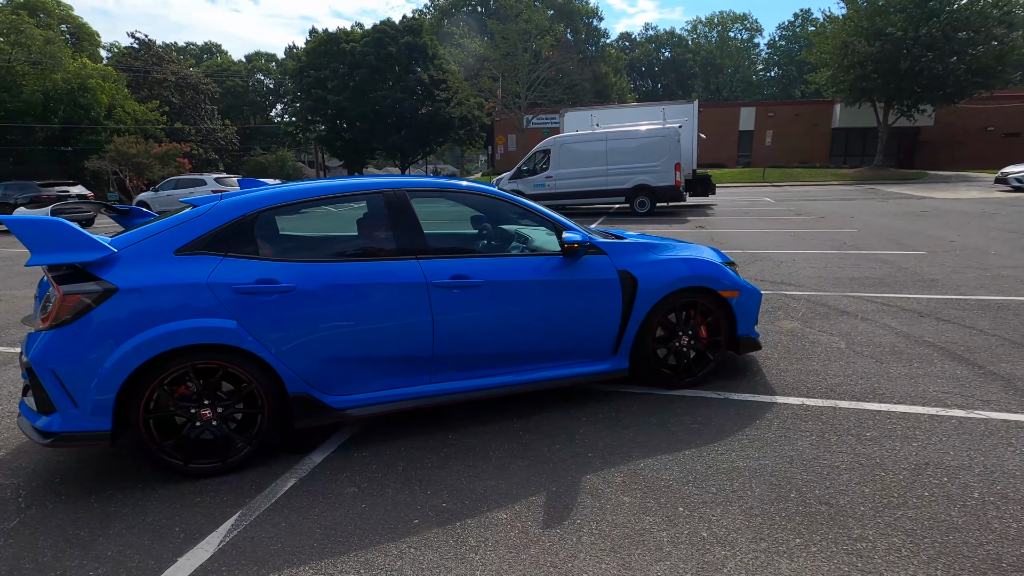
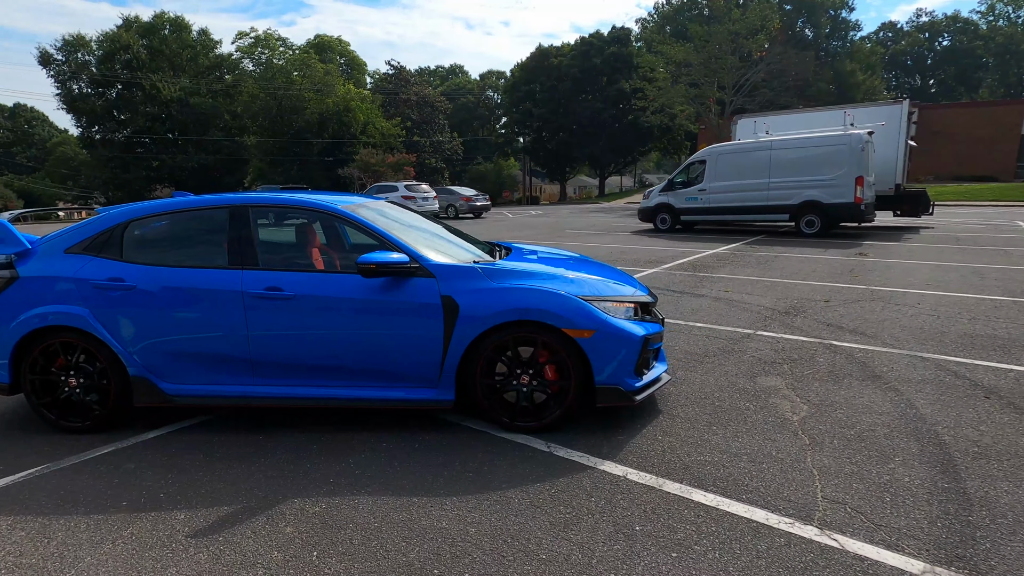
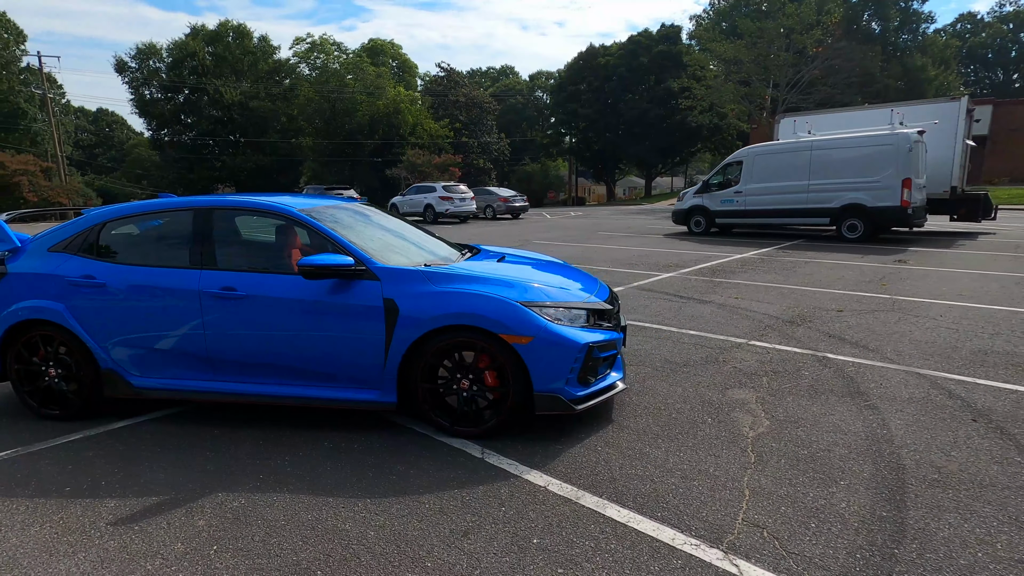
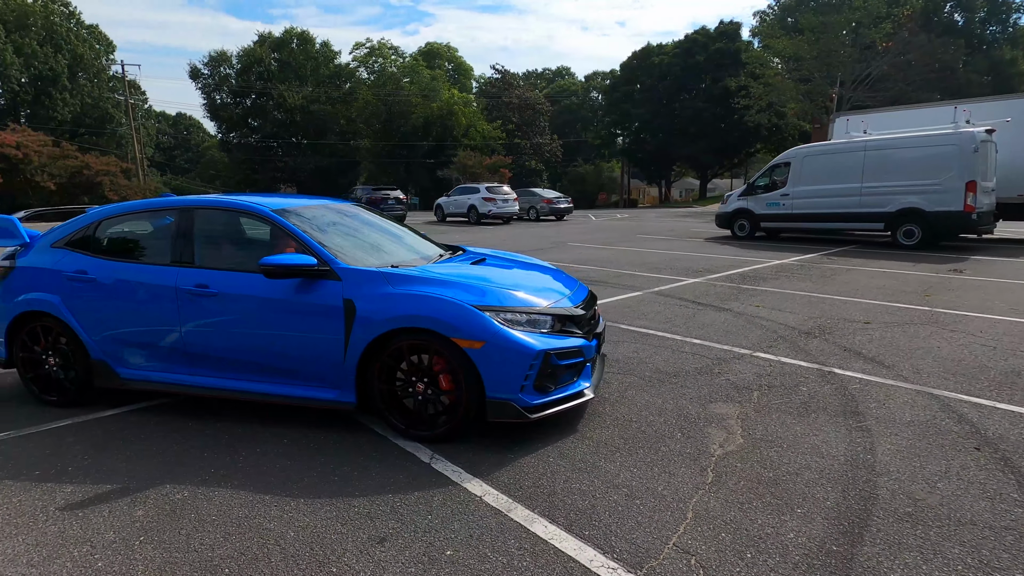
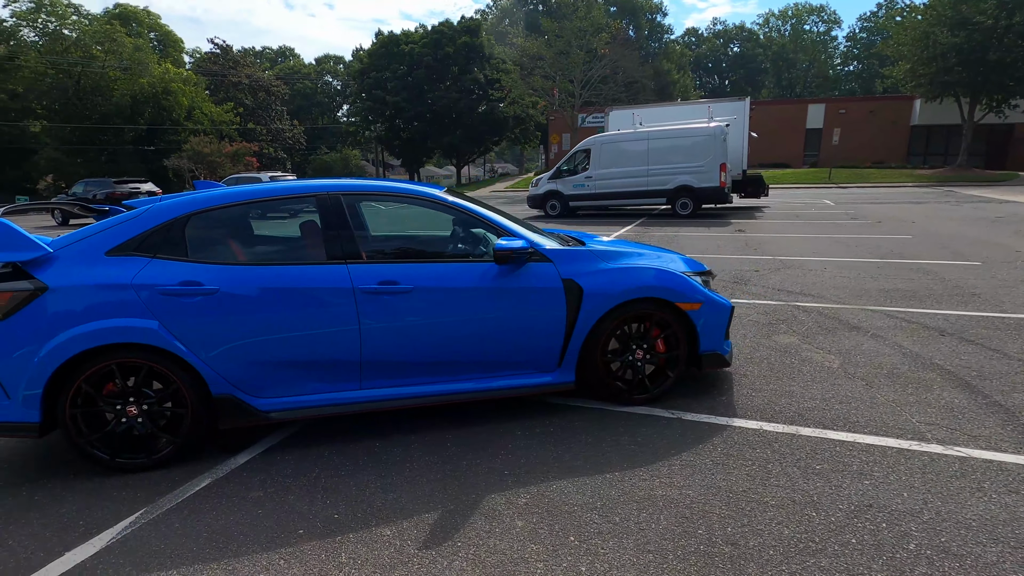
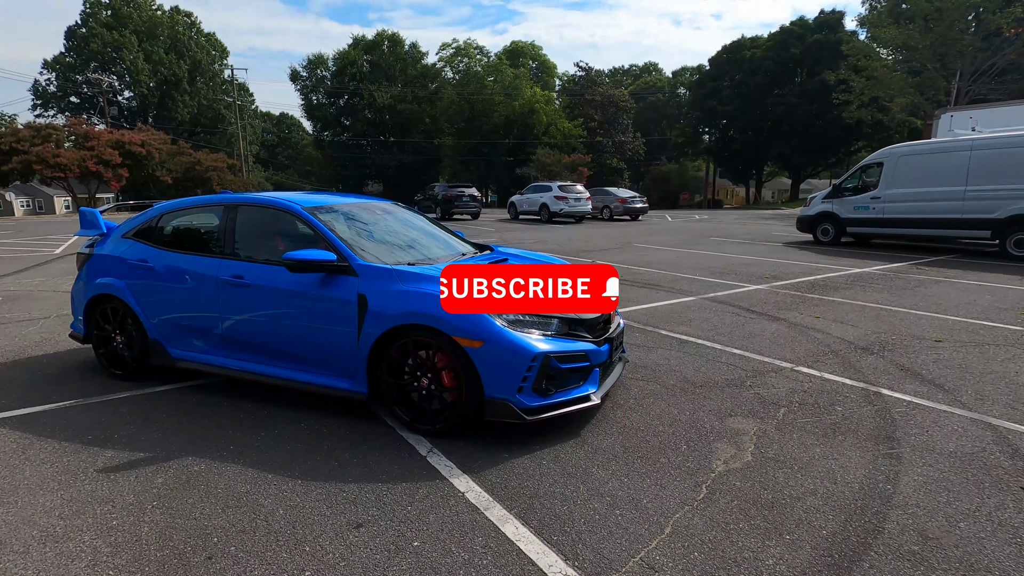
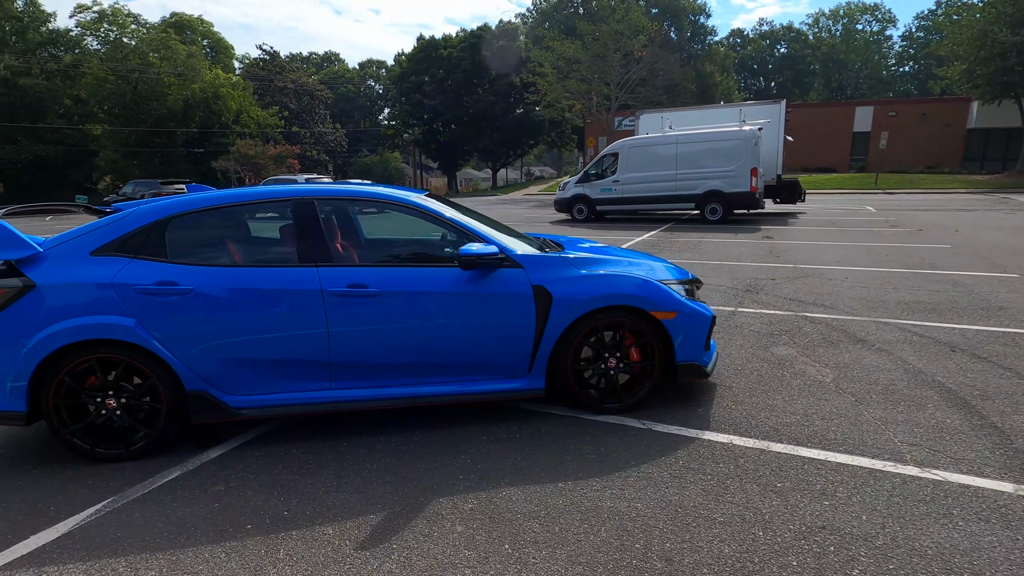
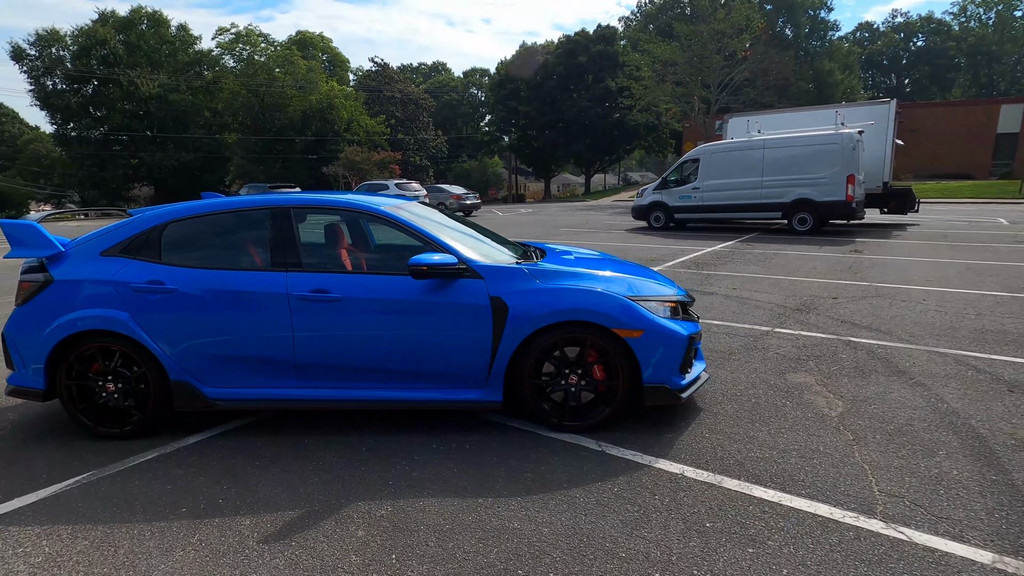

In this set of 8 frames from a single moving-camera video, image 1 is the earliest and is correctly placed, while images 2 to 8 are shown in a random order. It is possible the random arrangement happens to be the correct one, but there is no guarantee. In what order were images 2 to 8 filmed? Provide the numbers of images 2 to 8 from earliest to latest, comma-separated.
5, 7, 8, 2, 3, 4, 6
